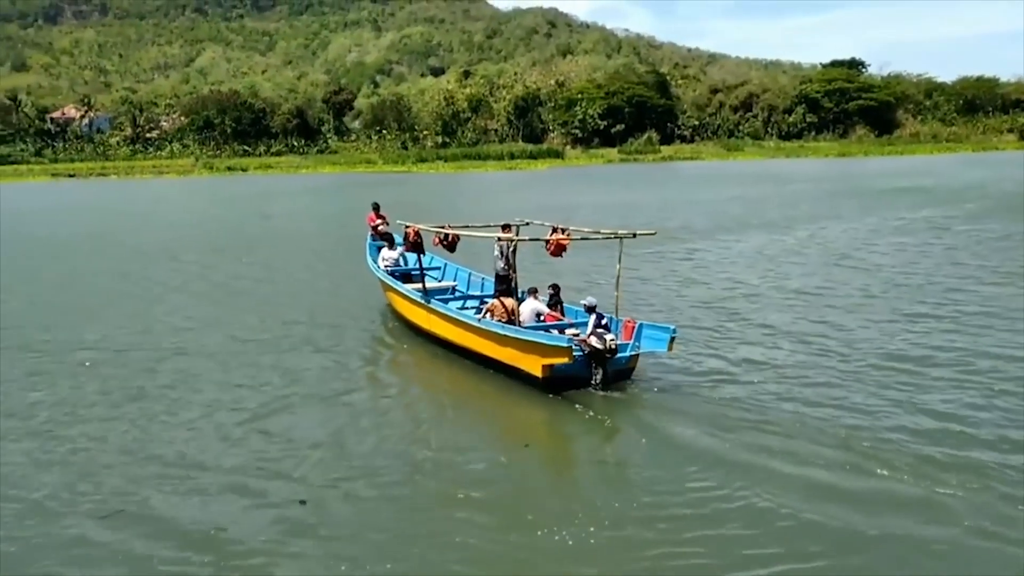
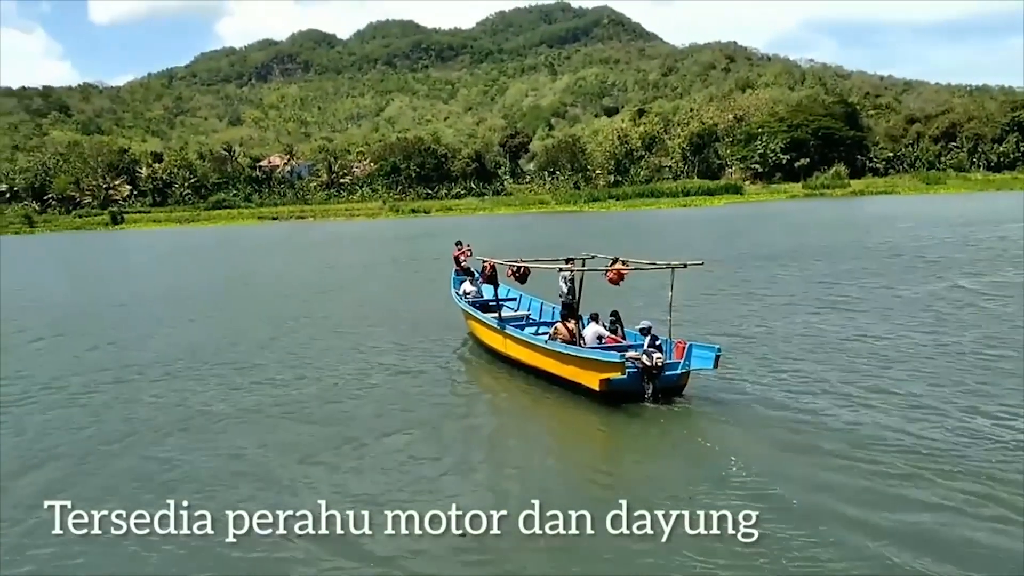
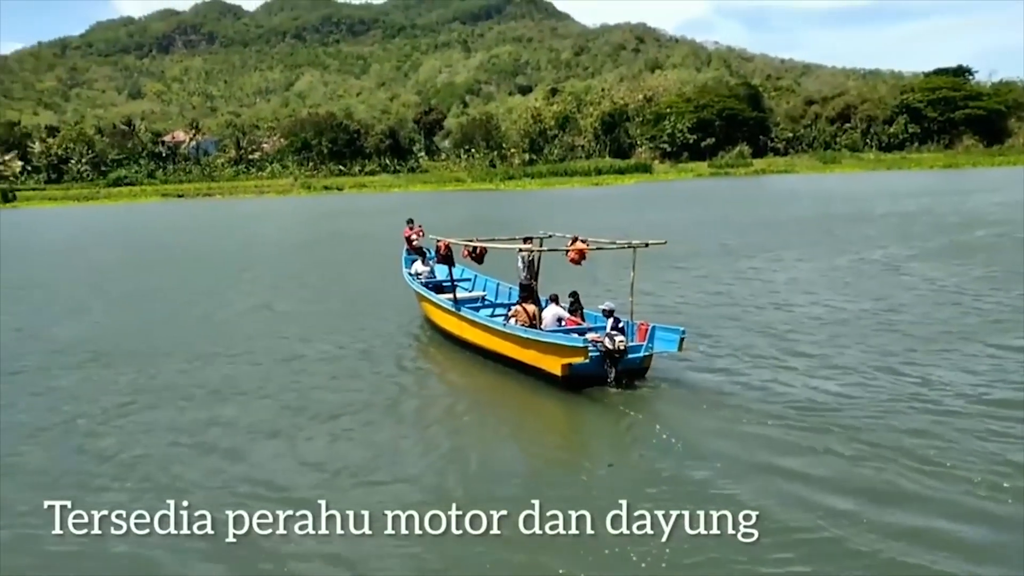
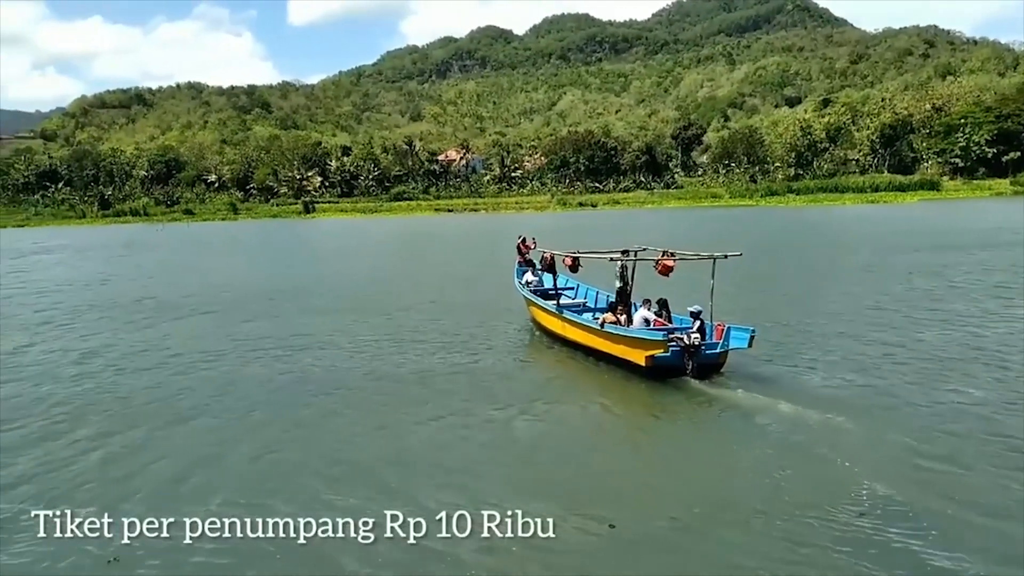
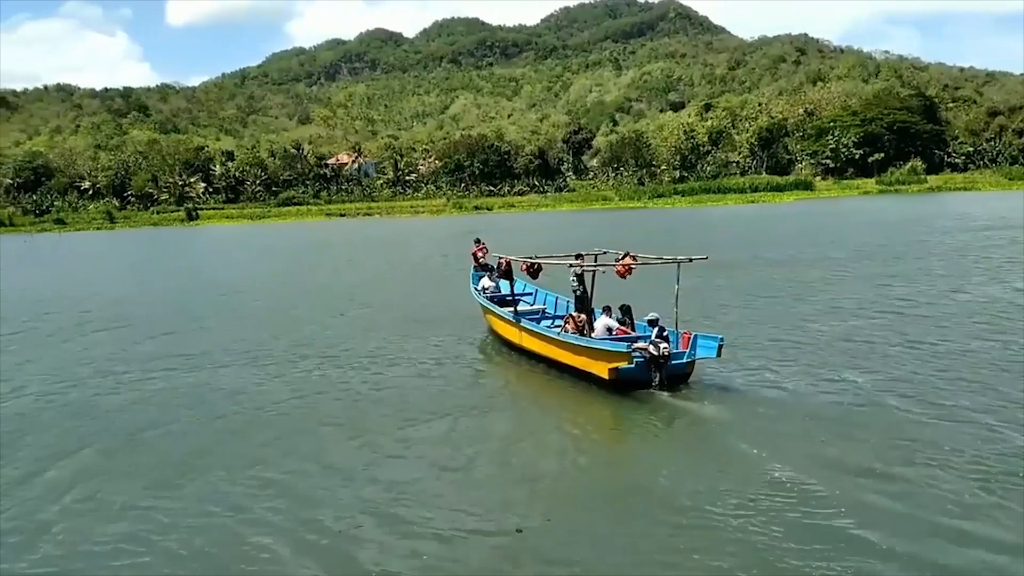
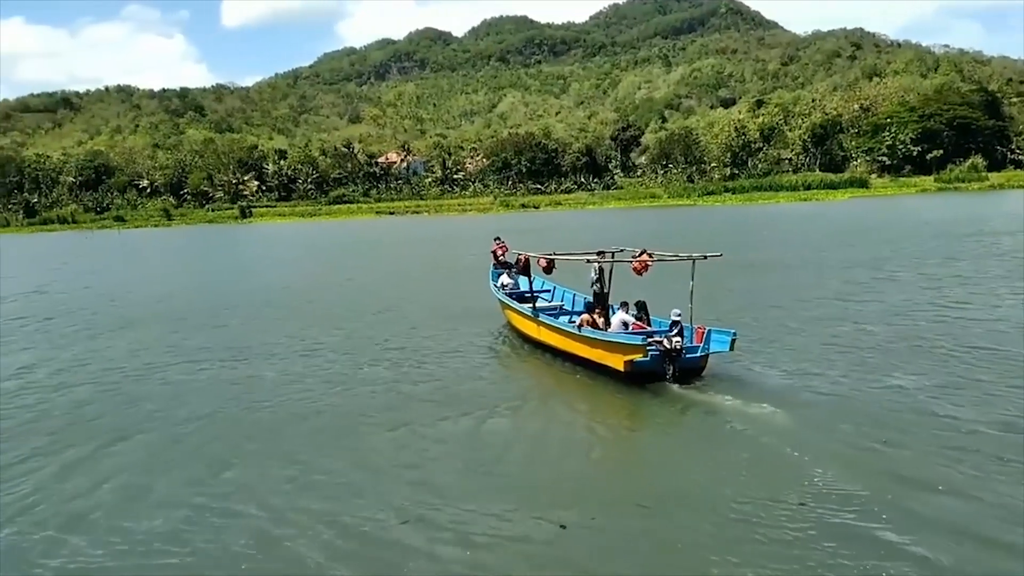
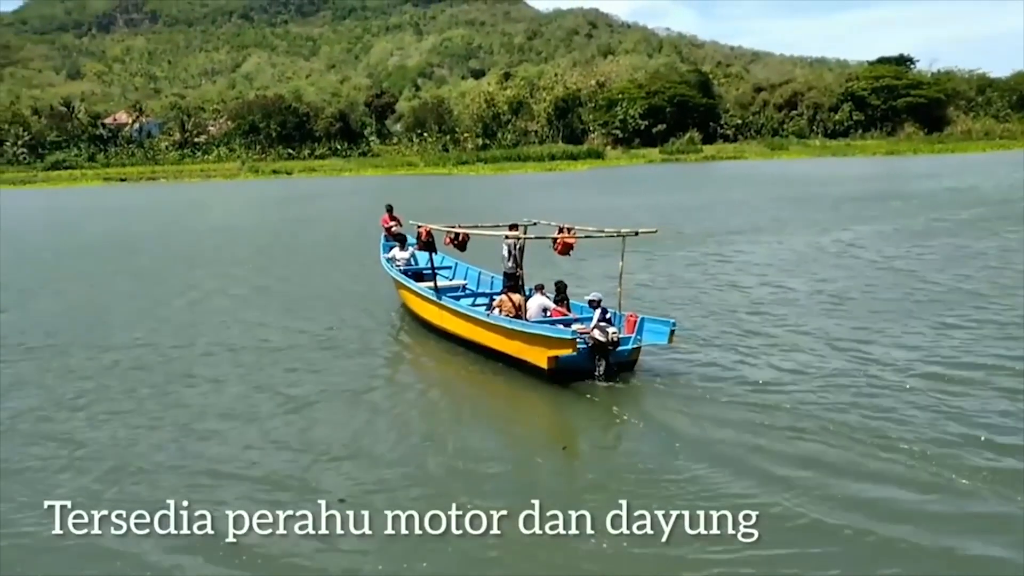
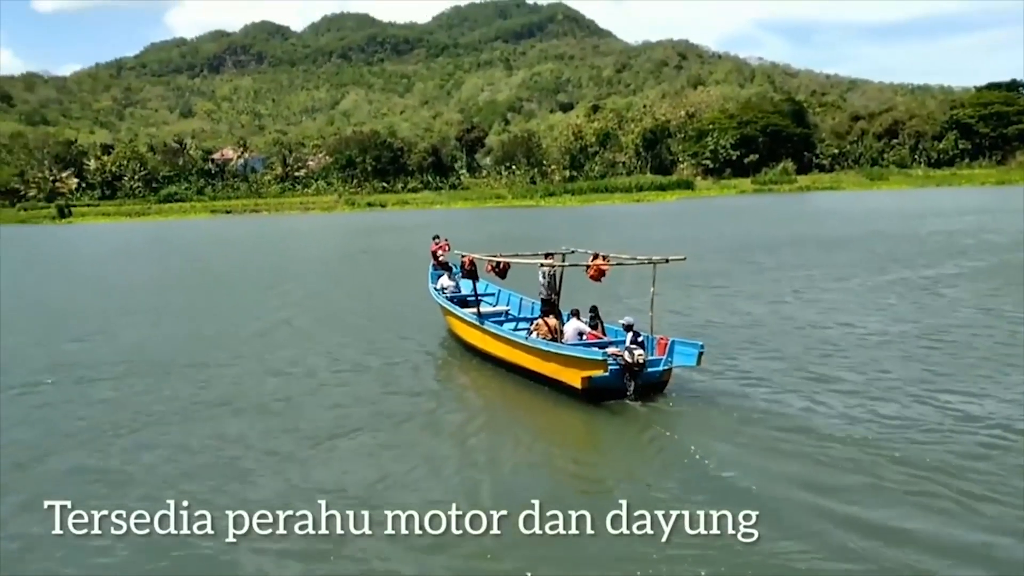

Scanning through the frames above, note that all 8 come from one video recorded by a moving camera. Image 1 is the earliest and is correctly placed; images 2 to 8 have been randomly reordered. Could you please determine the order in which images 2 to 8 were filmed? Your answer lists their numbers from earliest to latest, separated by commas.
7, 3, 8, 2, 5, 6, 4
